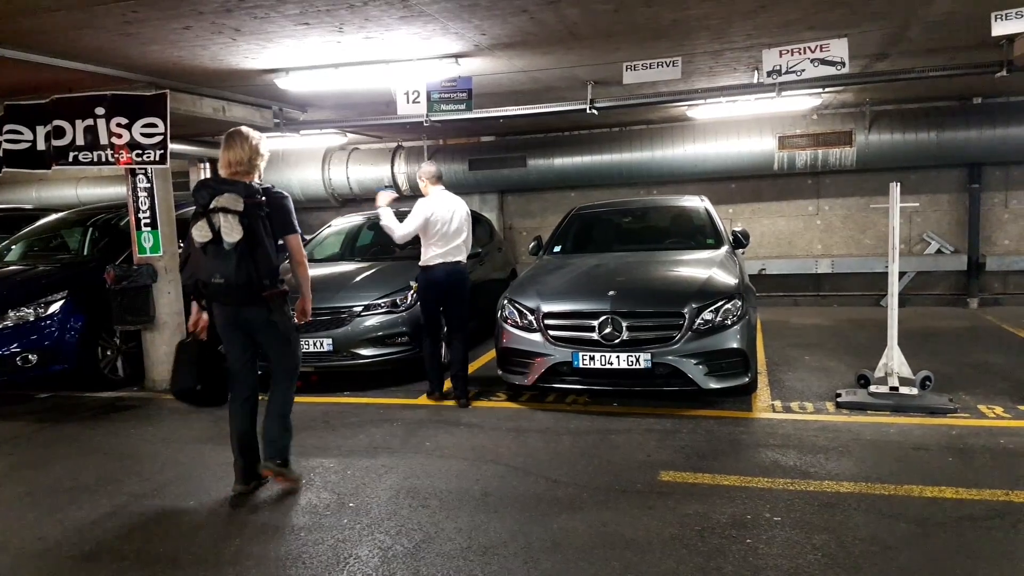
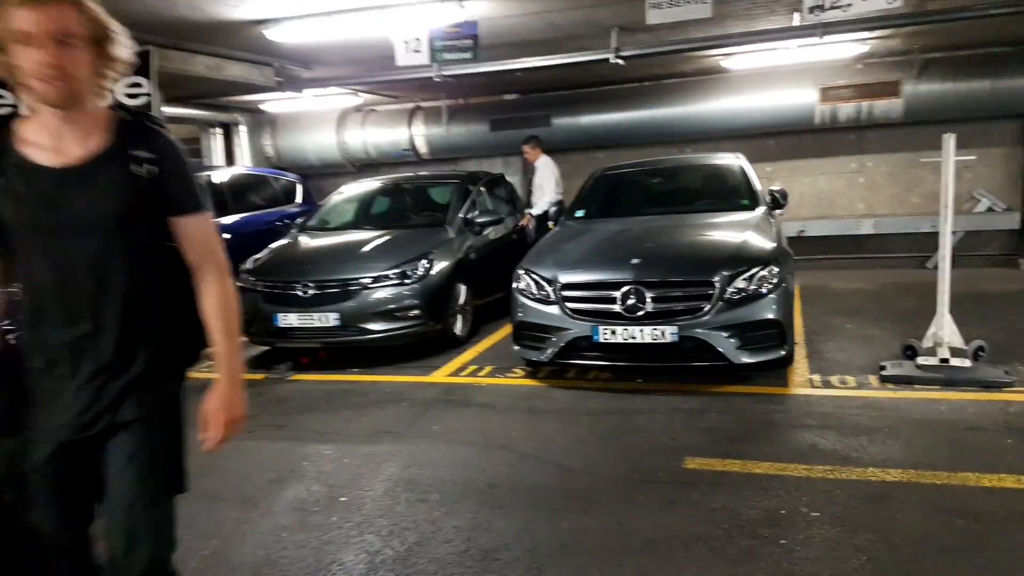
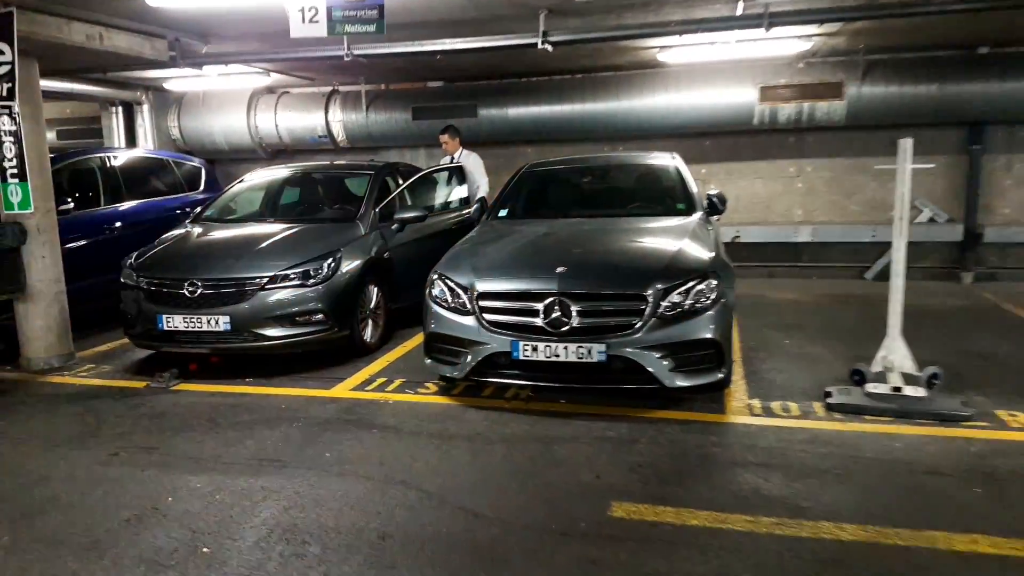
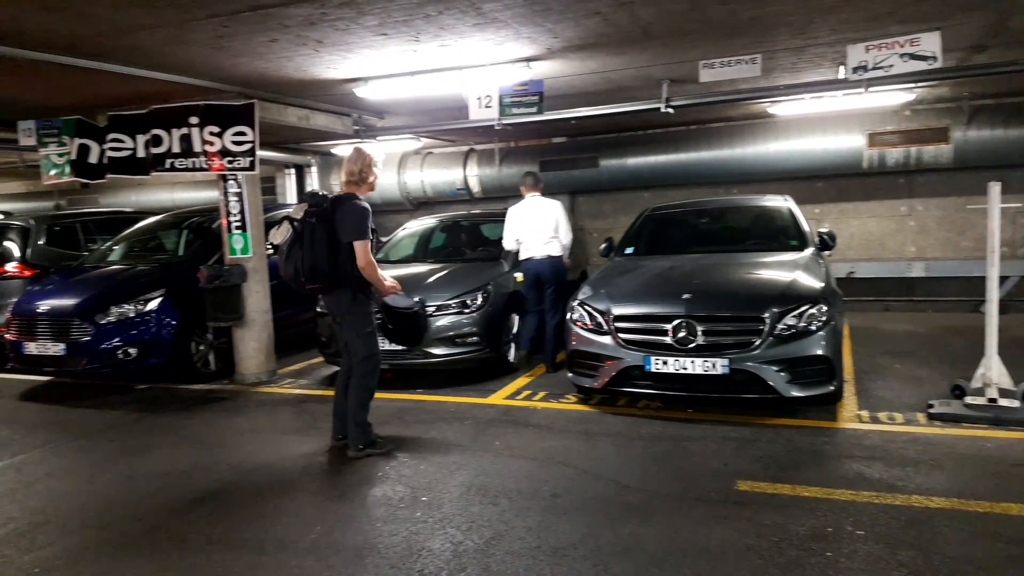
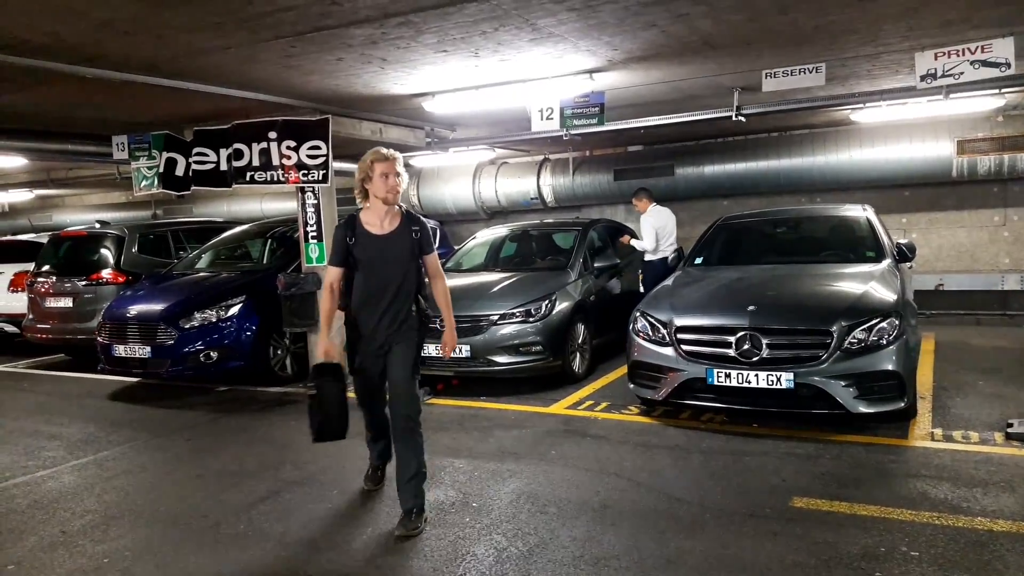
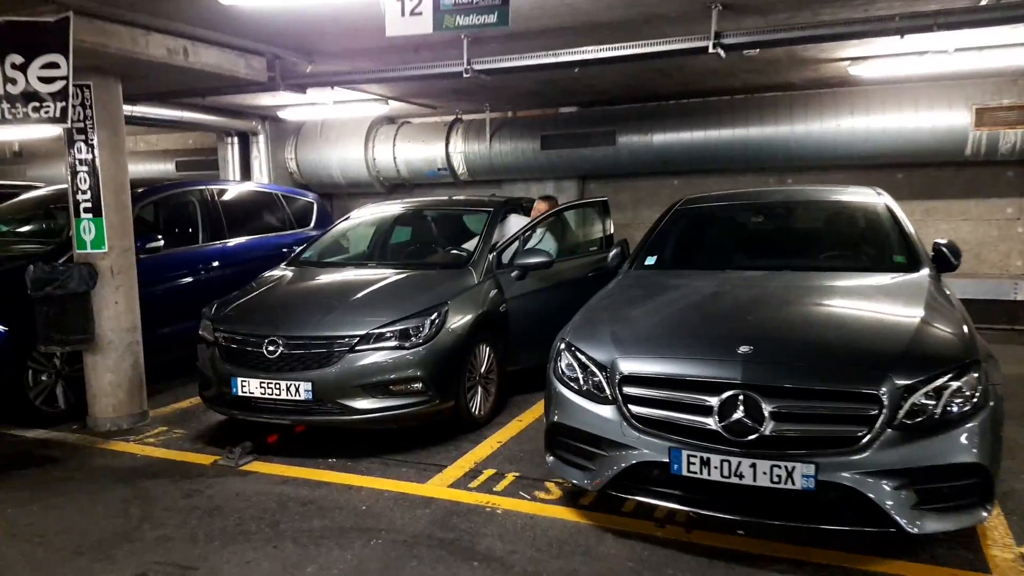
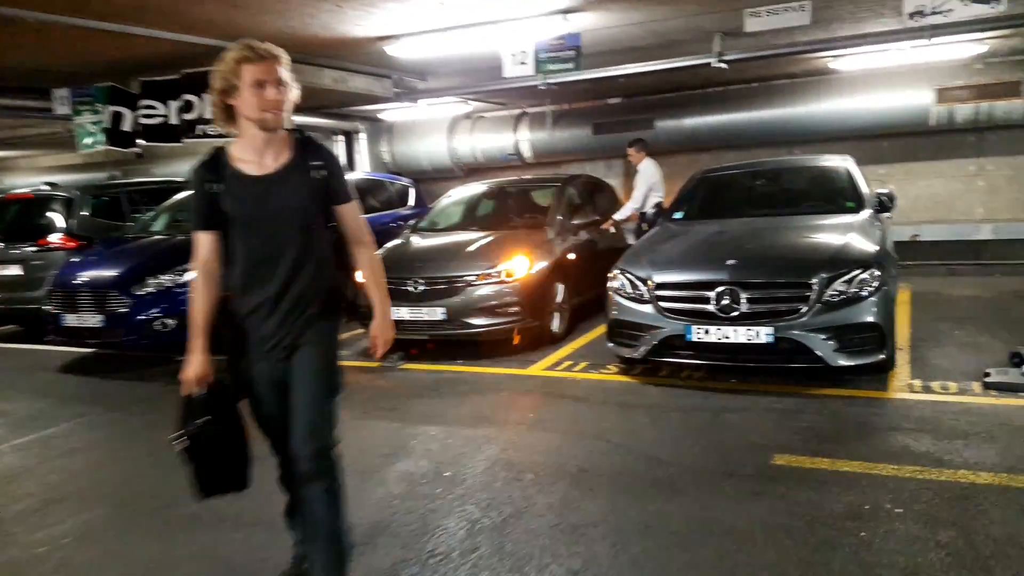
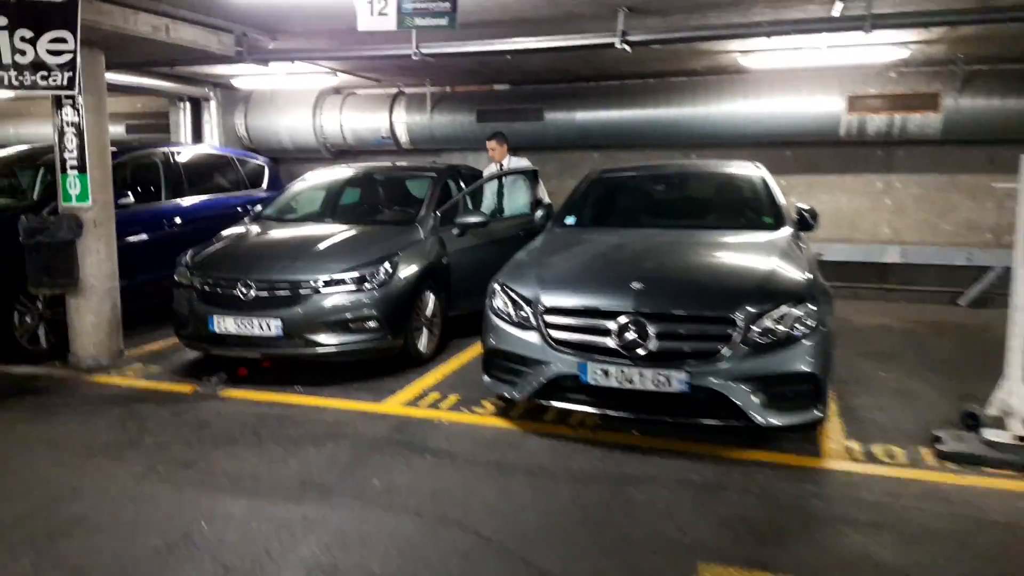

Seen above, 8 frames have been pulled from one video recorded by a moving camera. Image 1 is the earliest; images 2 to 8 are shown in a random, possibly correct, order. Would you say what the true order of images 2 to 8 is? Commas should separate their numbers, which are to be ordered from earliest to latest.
4, 5, 7, 2, 3, 8, 6
